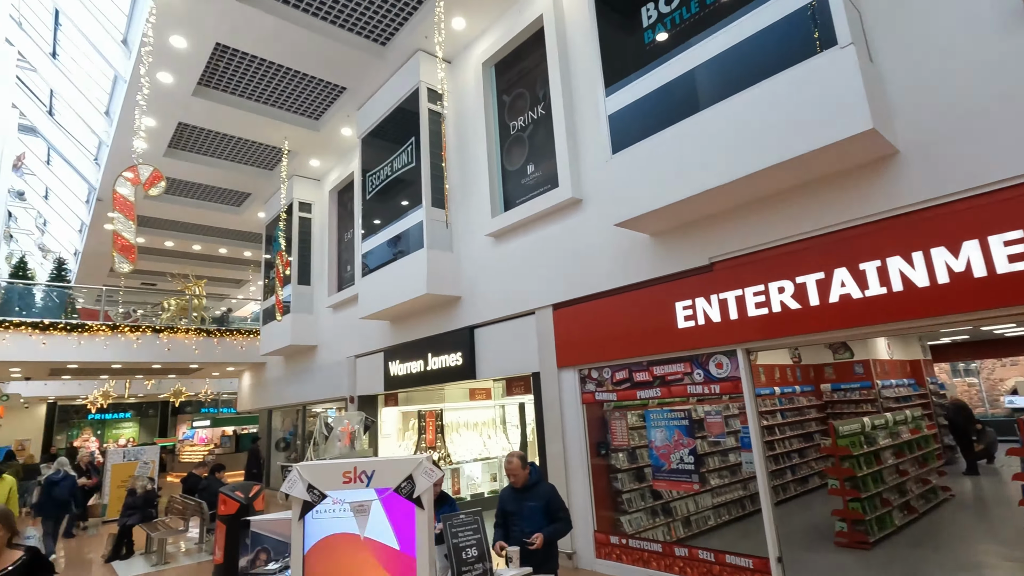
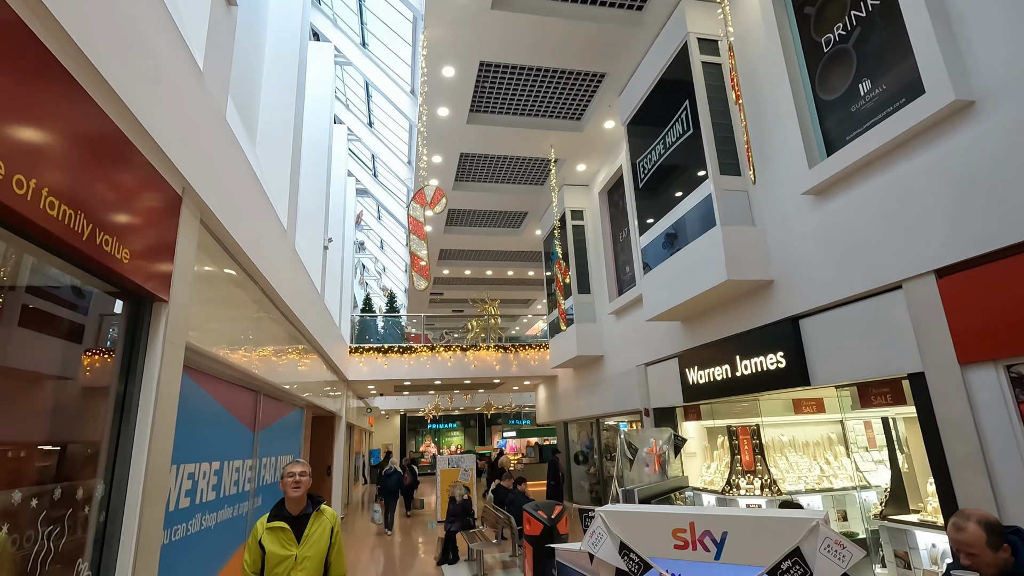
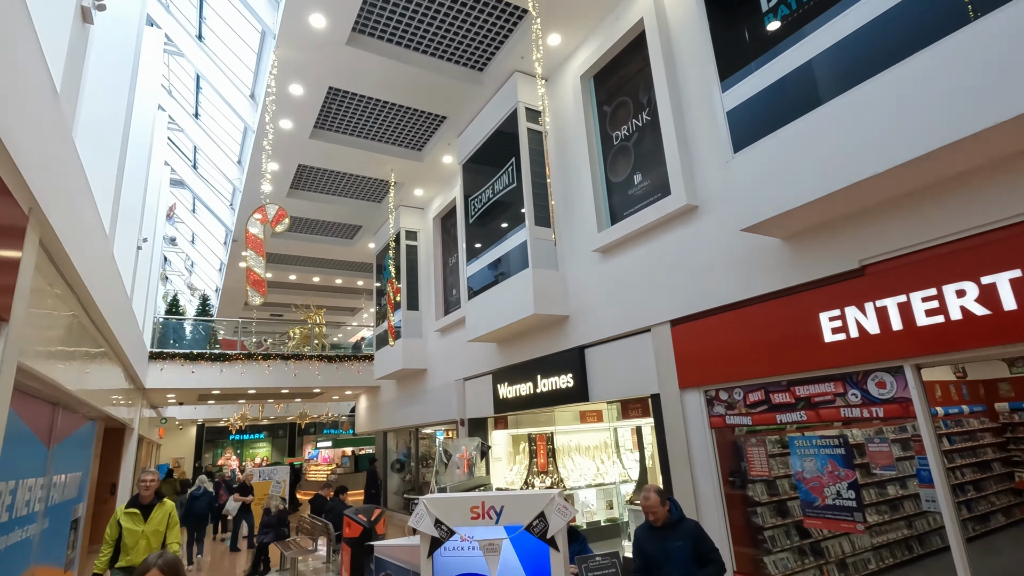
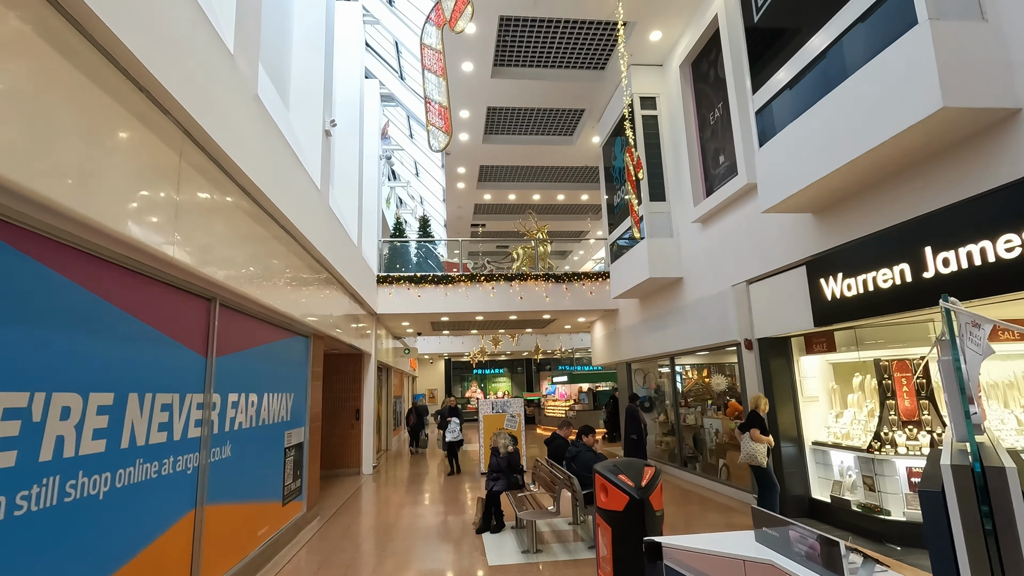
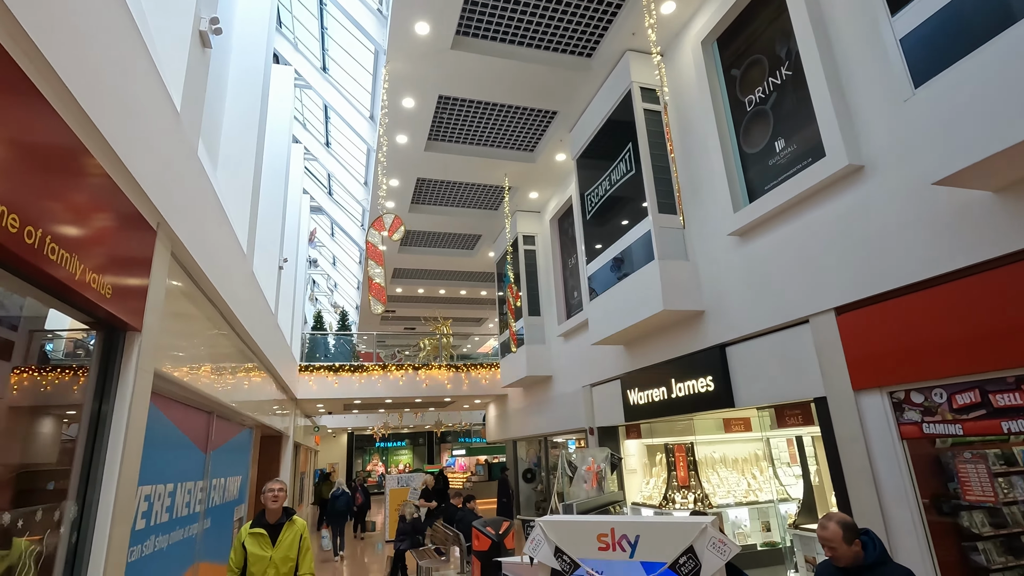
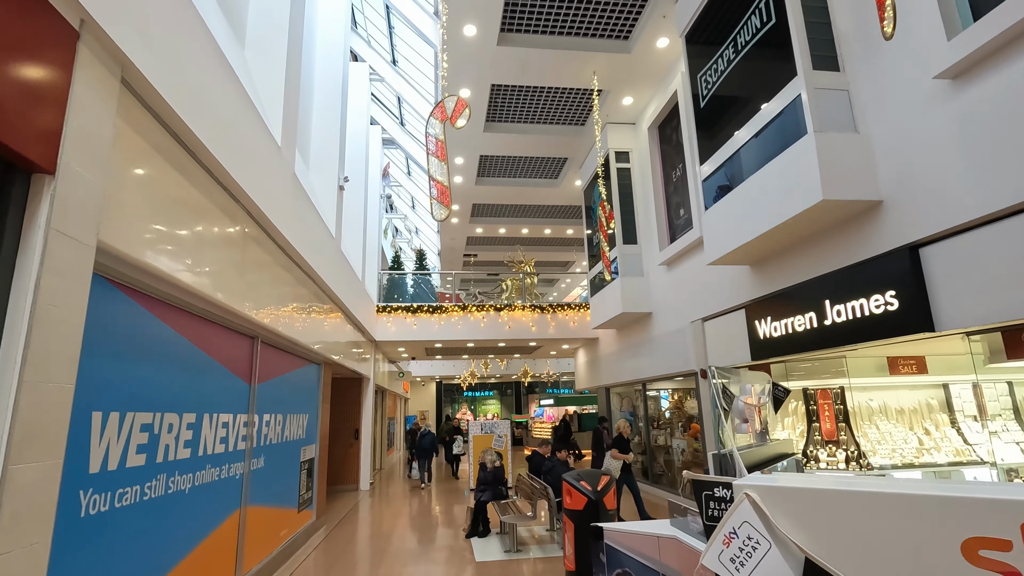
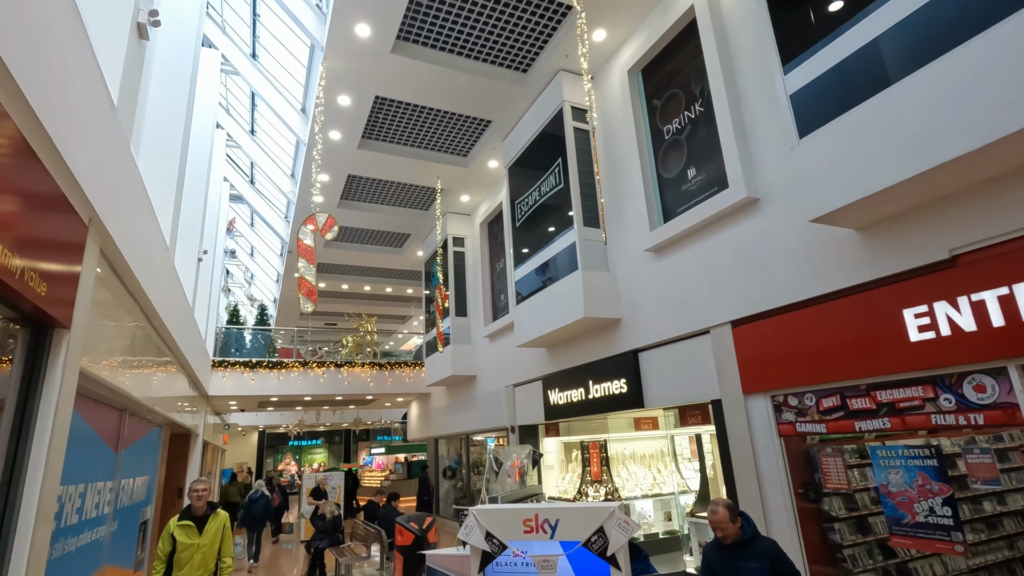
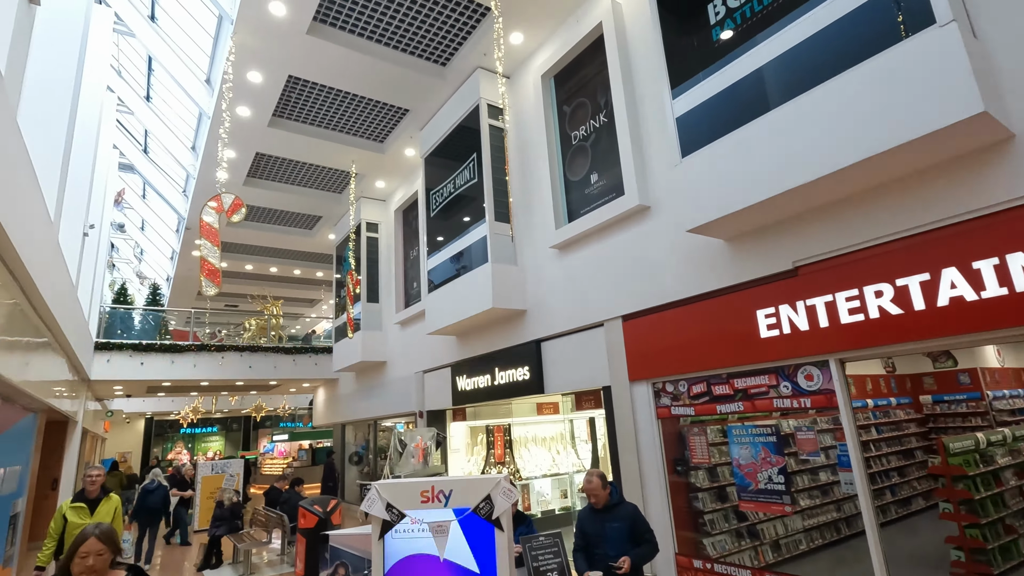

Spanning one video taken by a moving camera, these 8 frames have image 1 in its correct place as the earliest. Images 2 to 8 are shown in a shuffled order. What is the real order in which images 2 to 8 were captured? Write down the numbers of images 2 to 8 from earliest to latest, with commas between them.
8, 3, 7, 5, 2, 6, 4
